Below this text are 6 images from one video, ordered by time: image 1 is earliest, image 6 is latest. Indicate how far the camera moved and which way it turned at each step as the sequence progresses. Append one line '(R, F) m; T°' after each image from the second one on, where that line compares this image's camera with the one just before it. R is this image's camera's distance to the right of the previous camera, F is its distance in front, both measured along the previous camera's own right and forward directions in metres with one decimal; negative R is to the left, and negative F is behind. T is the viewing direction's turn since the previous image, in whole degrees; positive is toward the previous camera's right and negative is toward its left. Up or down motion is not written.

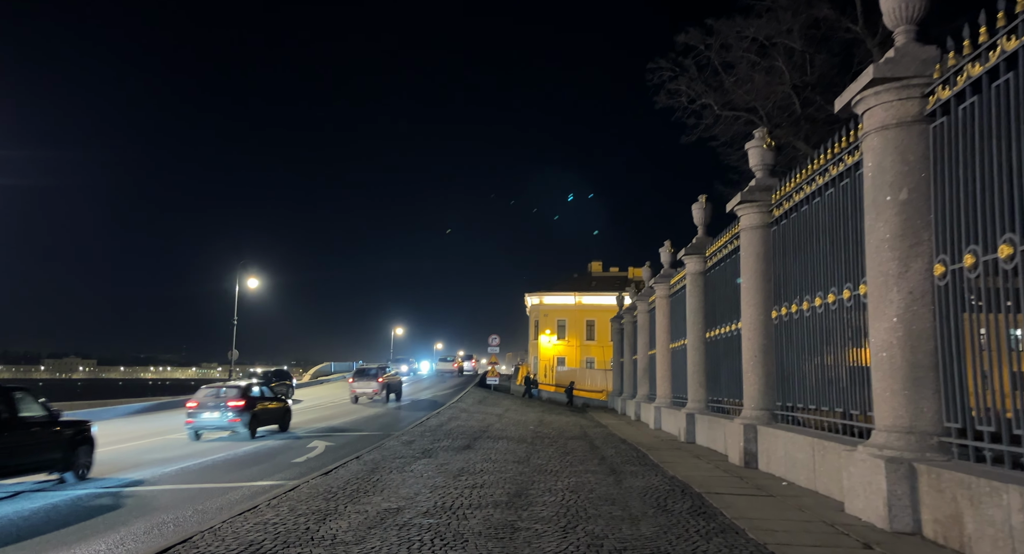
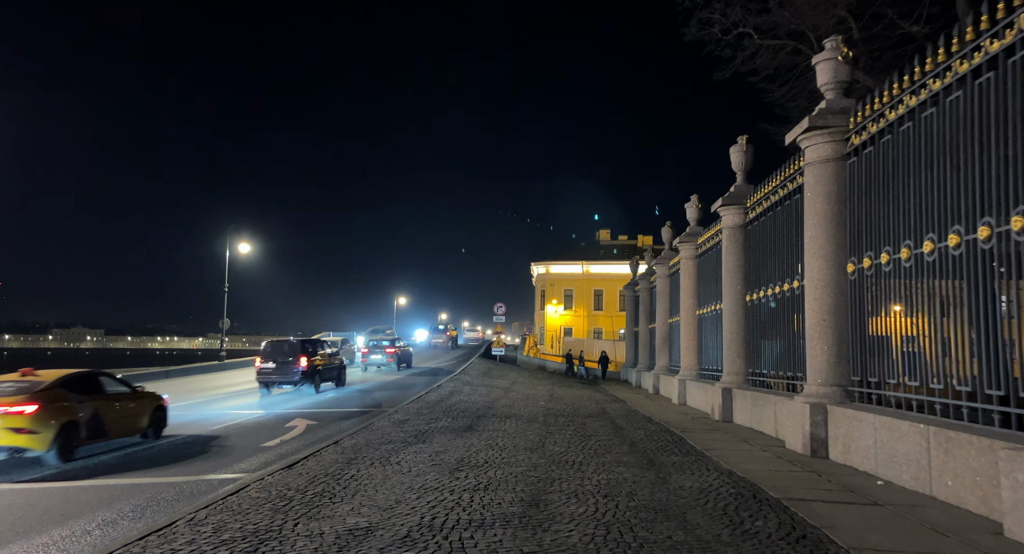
(-0.1, +2.3) m; 0°
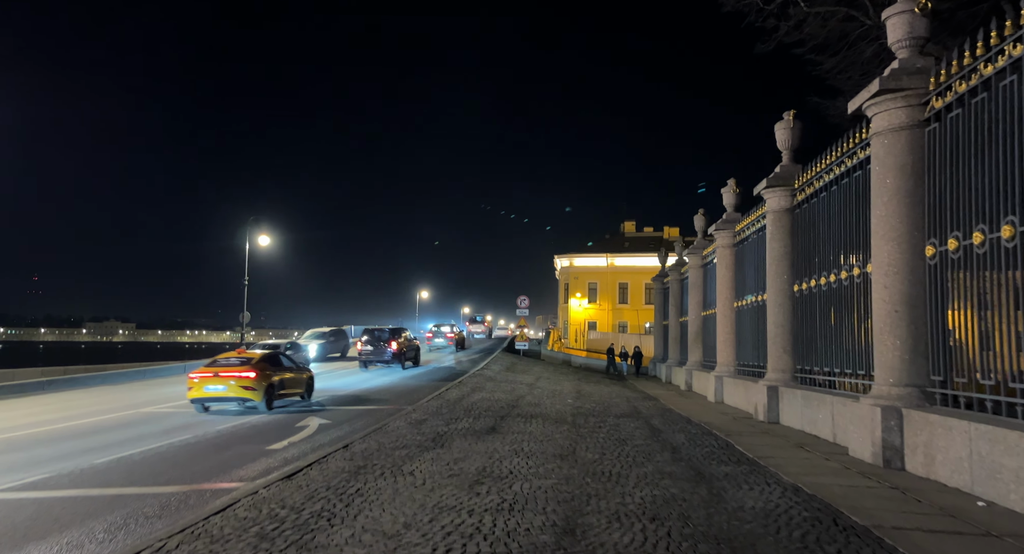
(-0.1, +1.0) m; -2°
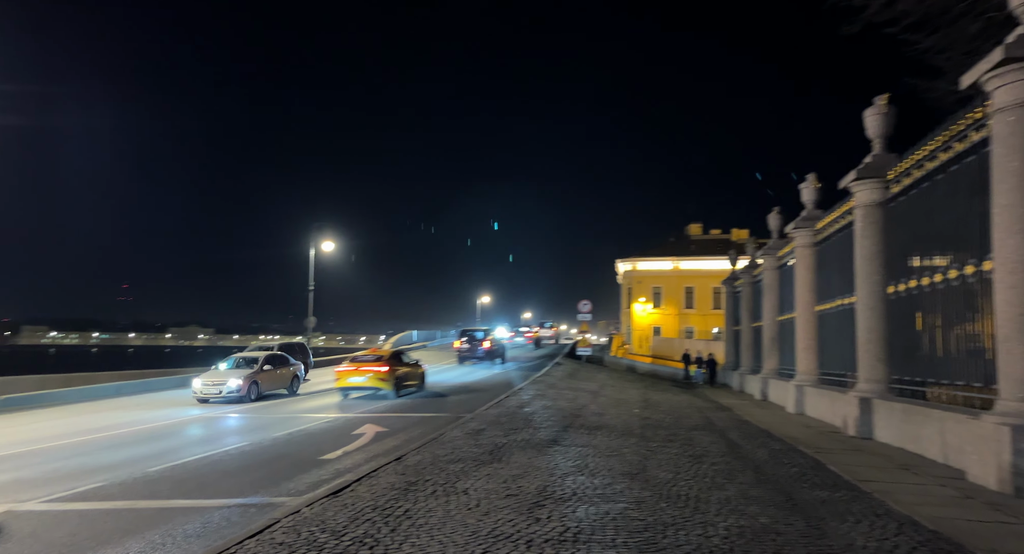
(0.0, +0.7) m; -5°
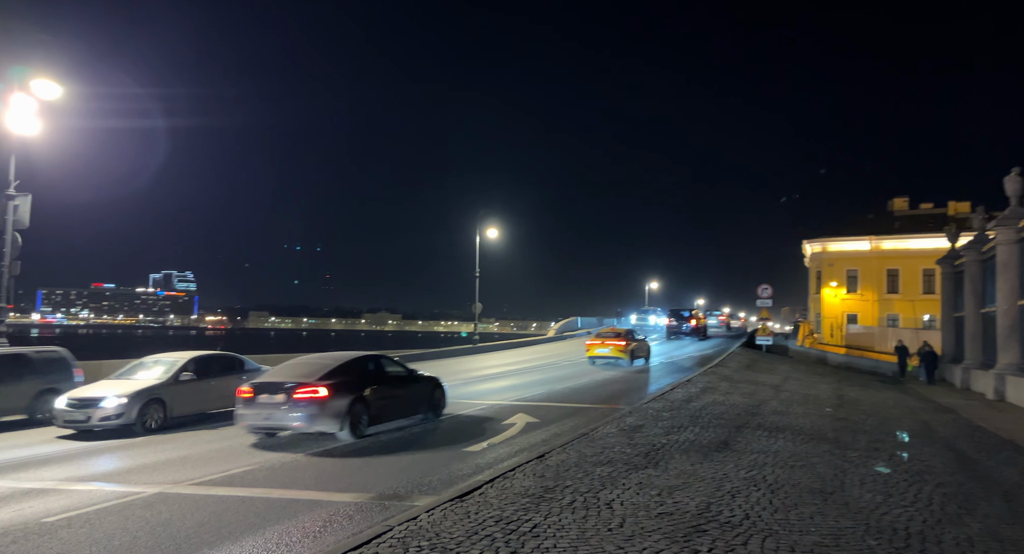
(+0.2, +1.2) m; -15°
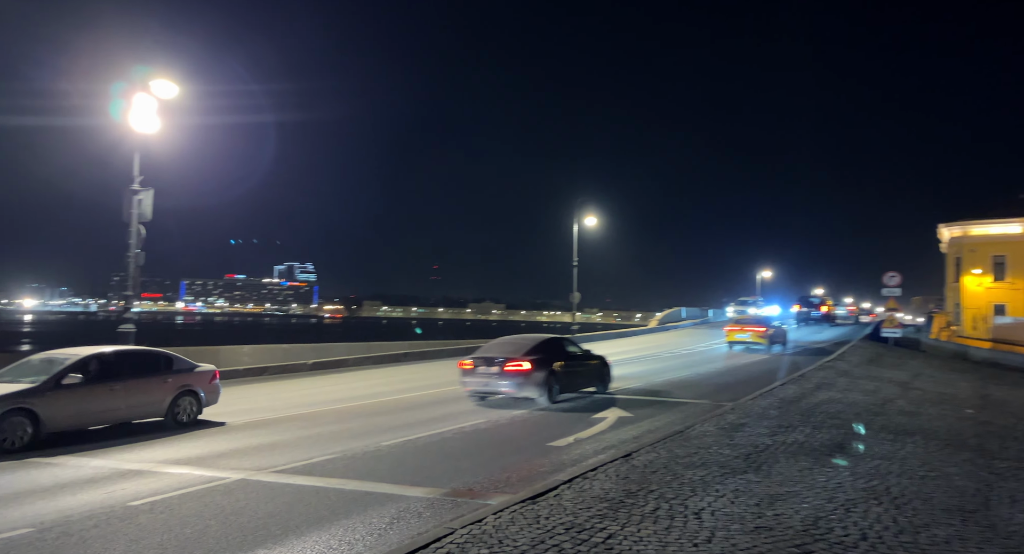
(+0.2, +0.5) m; -9°
